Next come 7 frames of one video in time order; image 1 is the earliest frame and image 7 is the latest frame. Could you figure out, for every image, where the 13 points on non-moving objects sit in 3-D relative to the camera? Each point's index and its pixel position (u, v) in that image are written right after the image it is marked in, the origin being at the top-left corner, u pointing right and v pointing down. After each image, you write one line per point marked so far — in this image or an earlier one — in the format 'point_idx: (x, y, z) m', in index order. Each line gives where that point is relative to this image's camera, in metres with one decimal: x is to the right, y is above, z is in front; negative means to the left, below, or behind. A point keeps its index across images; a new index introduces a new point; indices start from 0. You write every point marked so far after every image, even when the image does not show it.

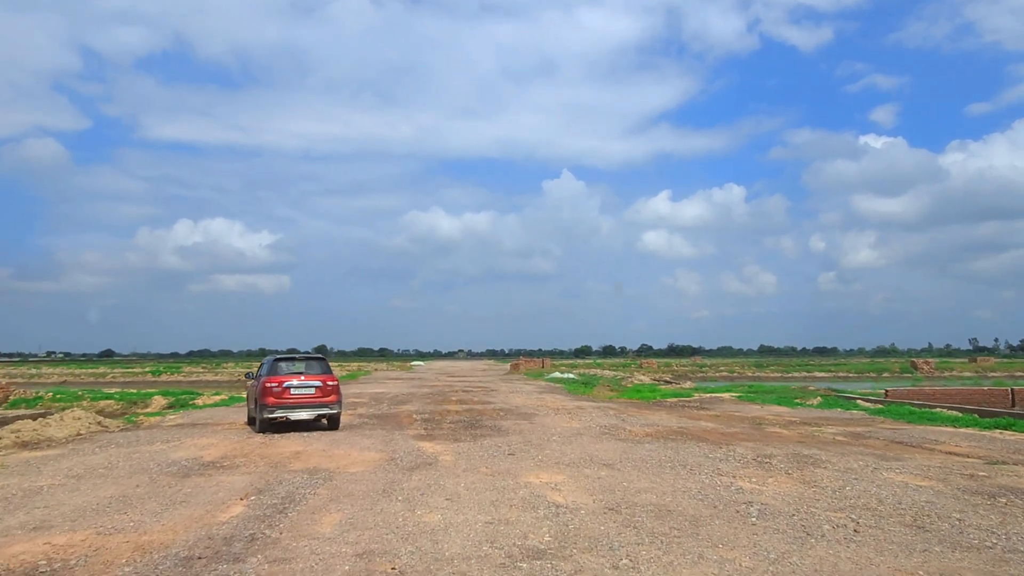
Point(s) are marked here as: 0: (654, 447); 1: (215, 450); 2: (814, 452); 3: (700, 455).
0: (+2.5, -2.8, +13.9) m
1: (-5.5, -3.0, +14.4) m
2: (+5.1, -2.8, +13.2) m
3: (+3.1, -2.8, +12.8) m
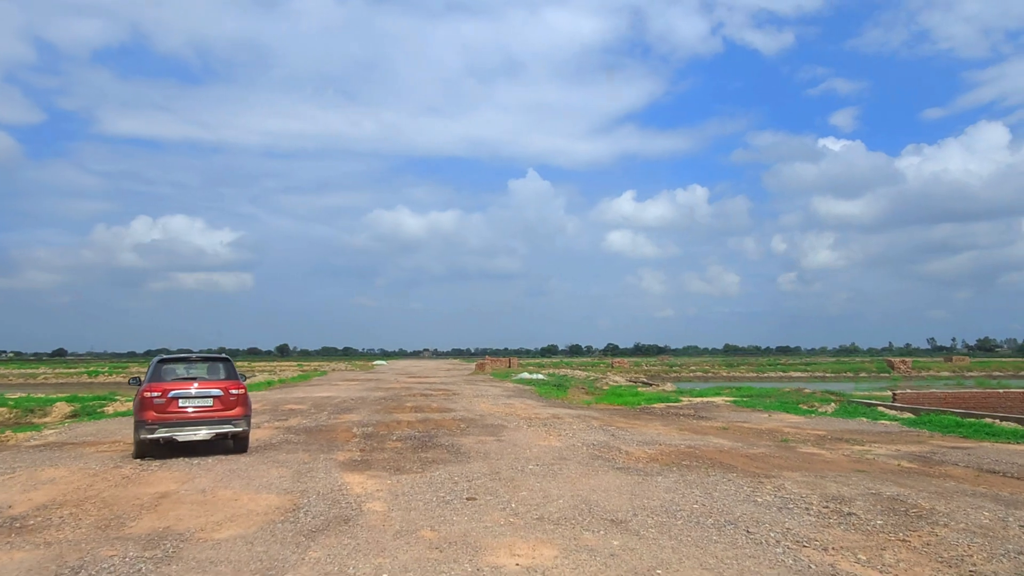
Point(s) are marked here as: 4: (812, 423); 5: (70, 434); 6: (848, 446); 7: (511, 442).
0: (+2.0, -2.5, +9.9) m
1: (-6.0, -2.6, +10.1) m
2: (+4.7, -2.5, +9.4) m
3: (+2.6, -2.4, +8.8) m
4: (+7.3, -3.3, +18.8) m
5: (-10.1, -3.3, +17.9) m
6: (+6.2, -2.9, +14.4) m
7: (0.0, -3.0, +15.0) m
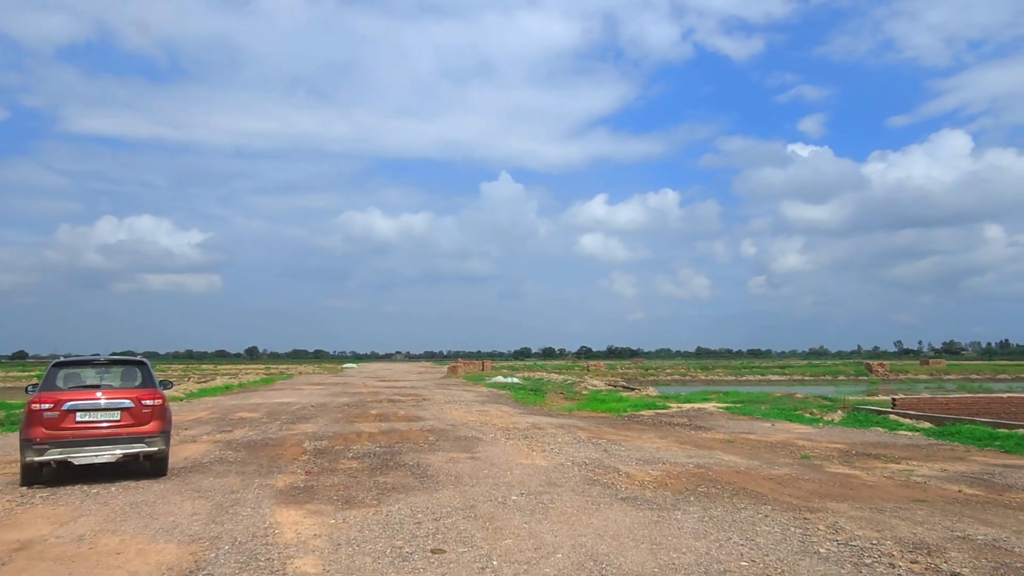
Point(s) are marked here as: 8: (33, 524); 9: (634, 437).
0: (+1.8, -2.3, +7.7) m
1: (-6.2, -2.4, +7.6) m
2: (+4.5, -2.3, +7.2) m
3: (+2.5, -2.2, +6.6) m
4: (+6.7, -3.1, +16.7) m
5: (-10.6, -3.2, +15.3) m
6: (+5.8, -2.8, +12.3) m
7: (-0.4, -2.8, +12.7) m
8: (-5.0, -2.5, +8.2) m
9: (+2.6, -3.2, +16.6) m
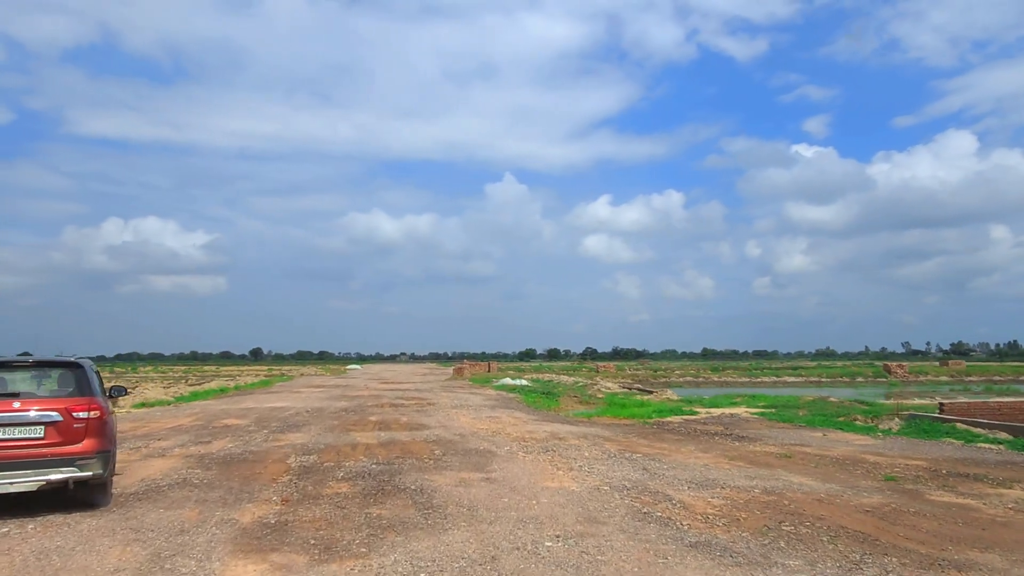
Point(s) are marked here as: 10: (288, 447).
0: (+2.1, -2.1, +5.4) m
1: (-5.9, -2.2, +5.3) m
2: (+4.8, -2.1, +5.0) m
3: (+2.8, -2.0, +4.4) m
4: (+7.1, -2.9, +14.5) m
5: (-10.3, -3.0, +13.1) m
6: (+6.2, -2.6, +10.1) m
7: (-0.1, -2.6, +10.4) m
8: (-4.7, -2.3, +5.9) m
9: (+2.9, -3.0, +14.3) m
10: (-4.5, -3.2, +15.6) m
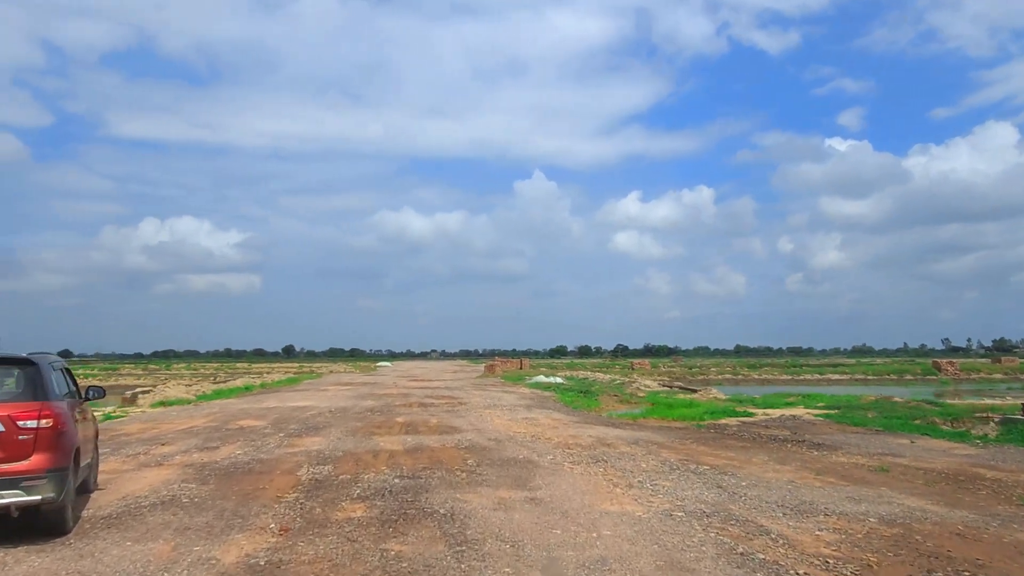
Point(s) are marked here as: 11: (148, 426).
0: (+2.5, -1.9, +3.5) m
1: (-5.6, -2.0, +3.7) m
2: (+5.1, -1.9, +2.9) m
3: (+3.1, -1.8, +2.4) m
4: (+7.8, -2.7, +12.3) m
5: (-9.6, -2.8, +11.6) m
6: (+6.7, -2.3, +7.9) m
7: (+0.5, -2.4, +8.5) m
8: (-4.3, -2.1, +4.2) m
9: (+3.6, -2.7, +12.3) m
10: (-3.7, -2.9, +13.8) m
11: (-9.0, -3.4, +19.4) m
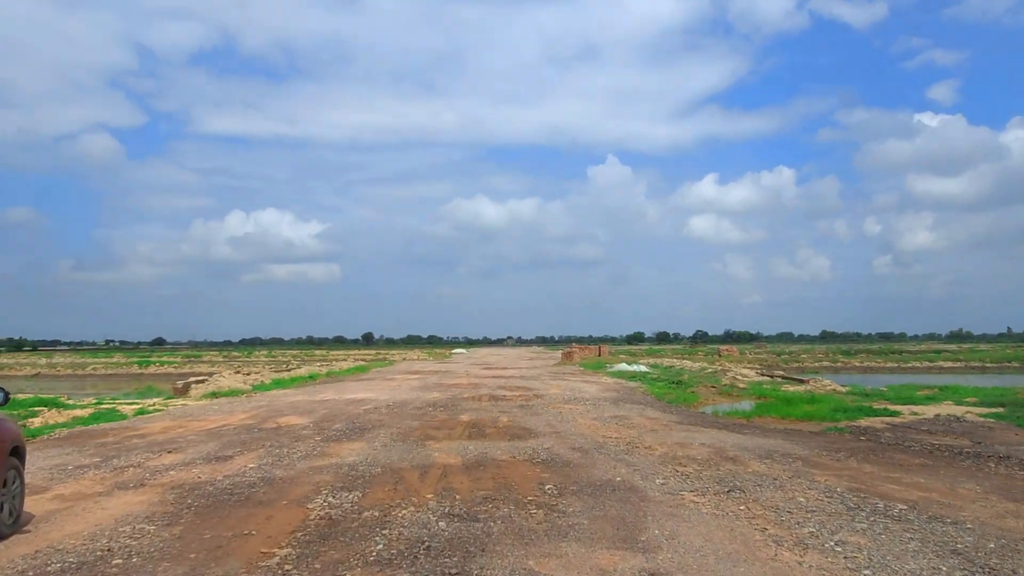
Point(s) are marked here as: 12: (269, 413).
0: (+2.7, -1.6, -0.3) m
1: (-5.3, -1.8, +0.7) m
2: (+5.3, -1.5, -1.1) m
3: (+3.2, -1.5, -1.4) m
4: (+8.8, -2.1, +8.1) m
5: (-8.5, -2.4, +9.0) m
6: (+7.3, -1.9, +3.8) m
7: (+1.2, -2.0, +5.0) m
8: (-4.0, -1.8, +1.2) m
9: (+4.7, -2.2, +8.4) m
10: (-2.5, -2.5, +10.7) m
11: (-7.2, -2.9, +16.7) m
12: (-6.1, -3.1, +19.7) m
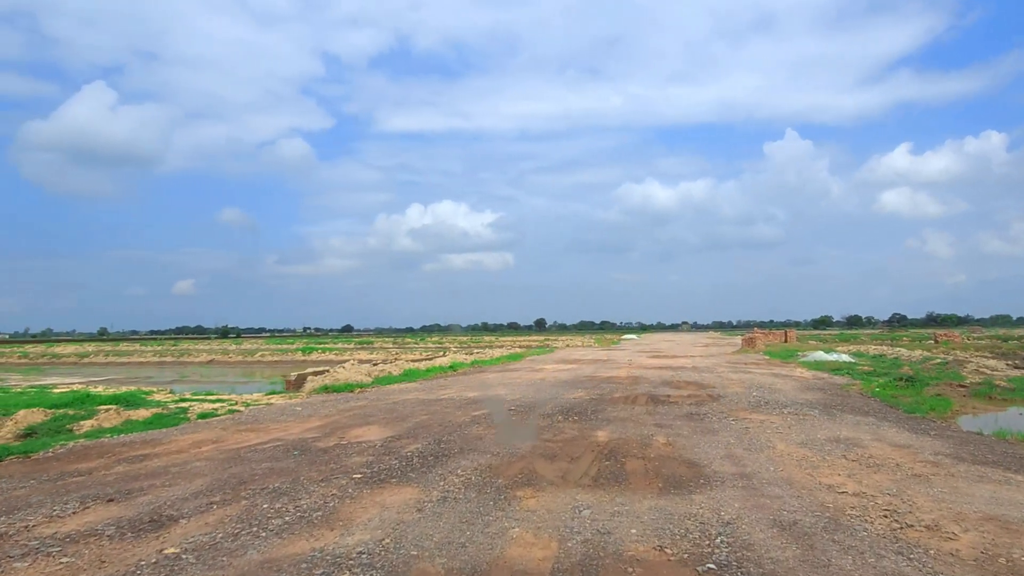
0: (+1.2, -1.2, -6.2) m
1: (-6.4, -1.5, -3.5) m
2: (+3.5, -1.1, -7.6) m
3: (+1.4, -1.2, -7.4) m
4: (+9.0, -1.5, +0.6) m
5: (-7.8, -2.1, +5.3) m
6: (+6.6, -1.3, -3.3) m
7: (+0.8, -1.5, -0.8) m
8: (-5.1, -1.5, -3.4) m
9: (+5.0, -1.7, +1.8) m
10: (-1.5, -2.0, +5.6) m
11: (-4.8, -2.4, +12.5) m
12: (-3.1, -2.5, +15.2) m
